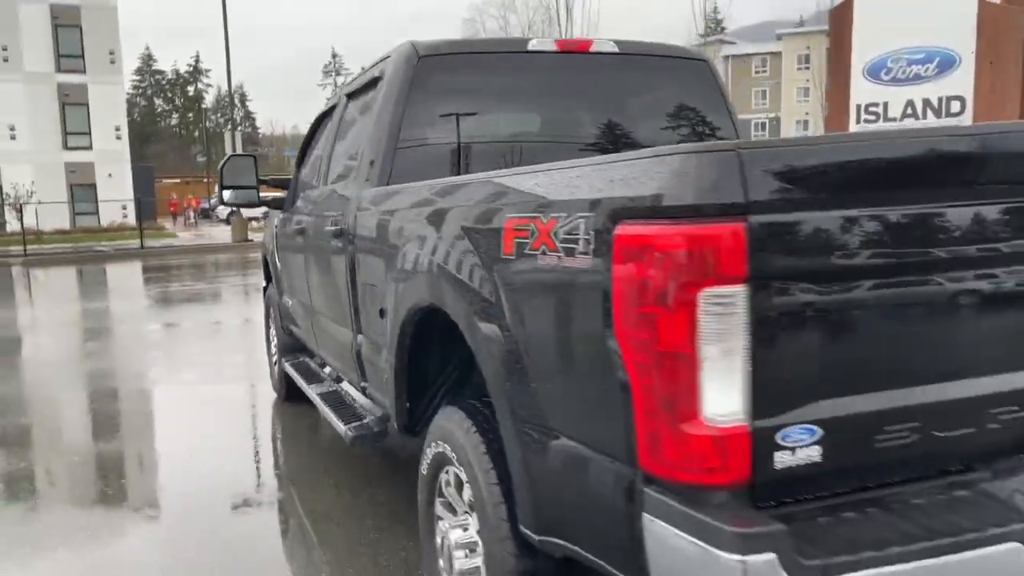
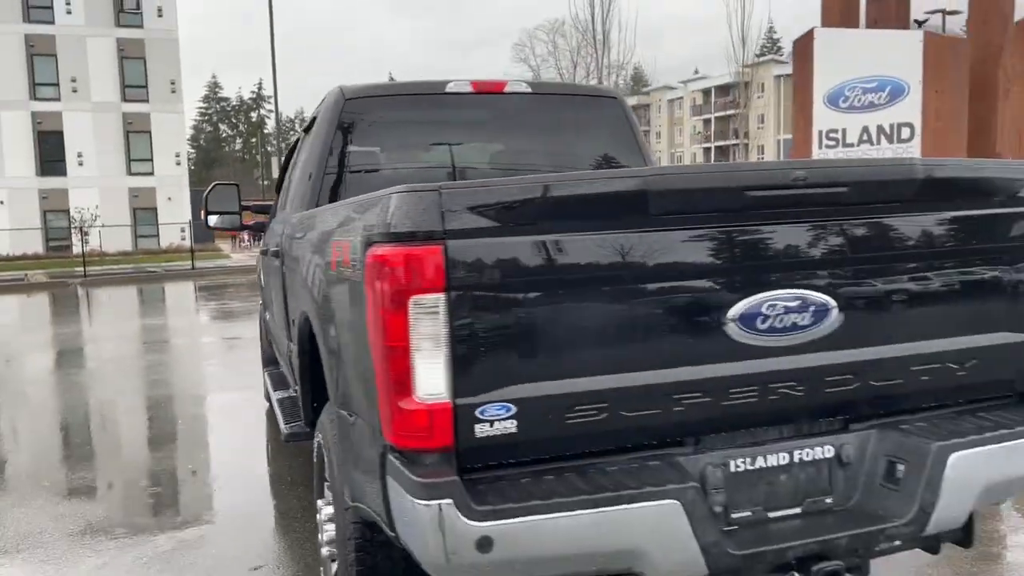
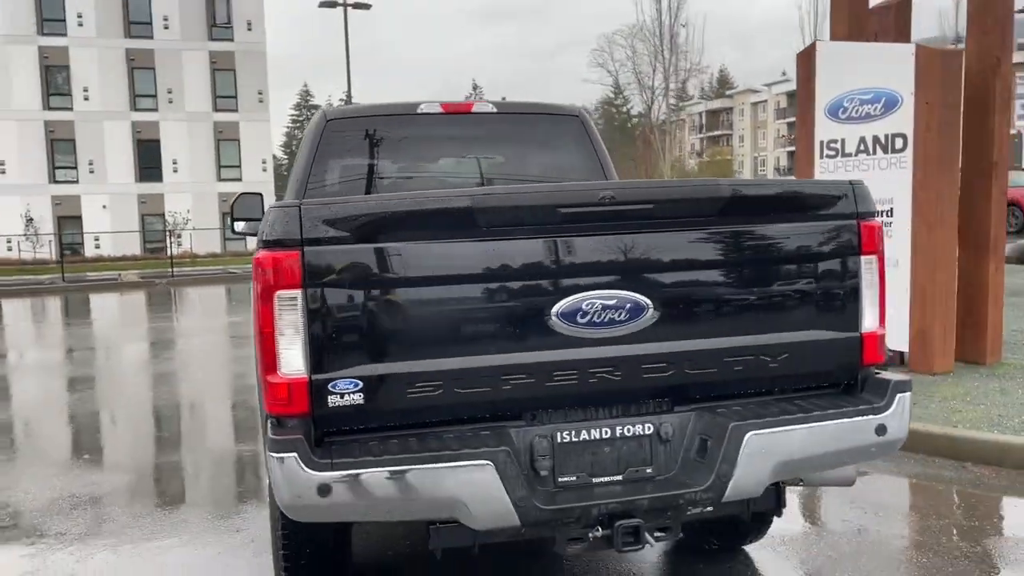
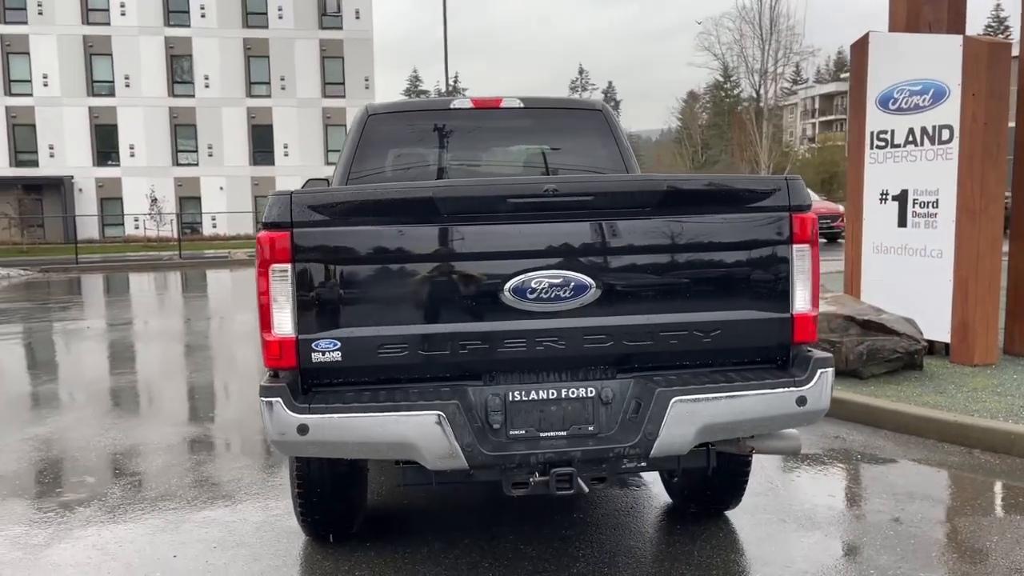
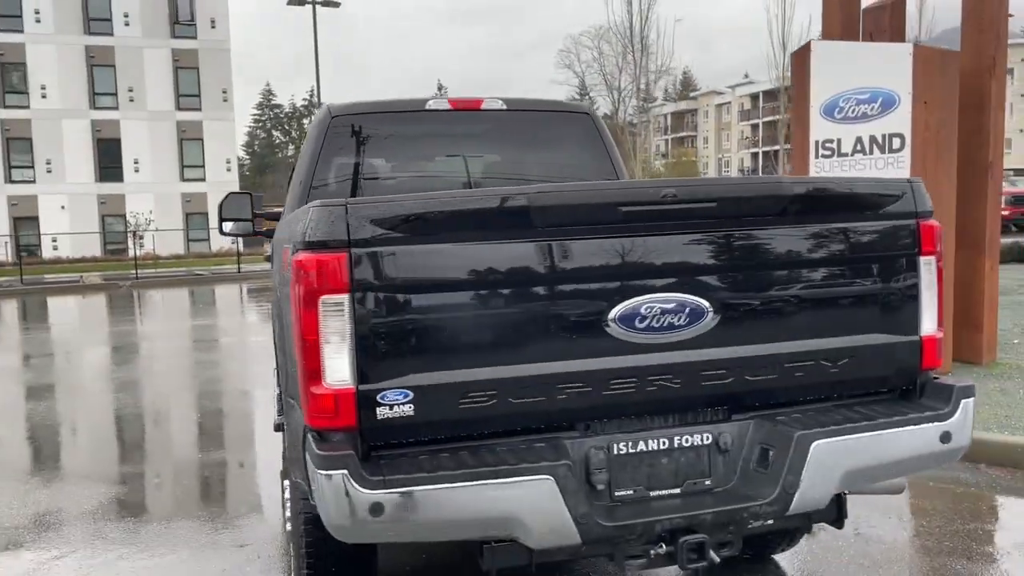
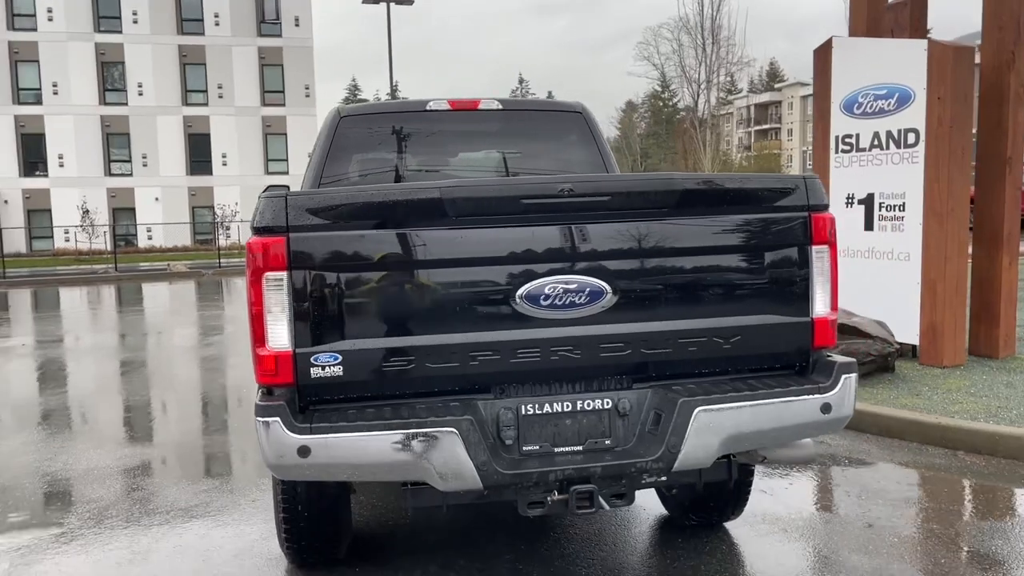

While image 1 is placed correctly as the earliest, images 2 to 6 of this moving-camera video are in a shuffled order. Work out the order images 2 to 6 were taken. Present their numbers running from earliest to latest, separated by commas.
2, 5, 3, 6, 4
